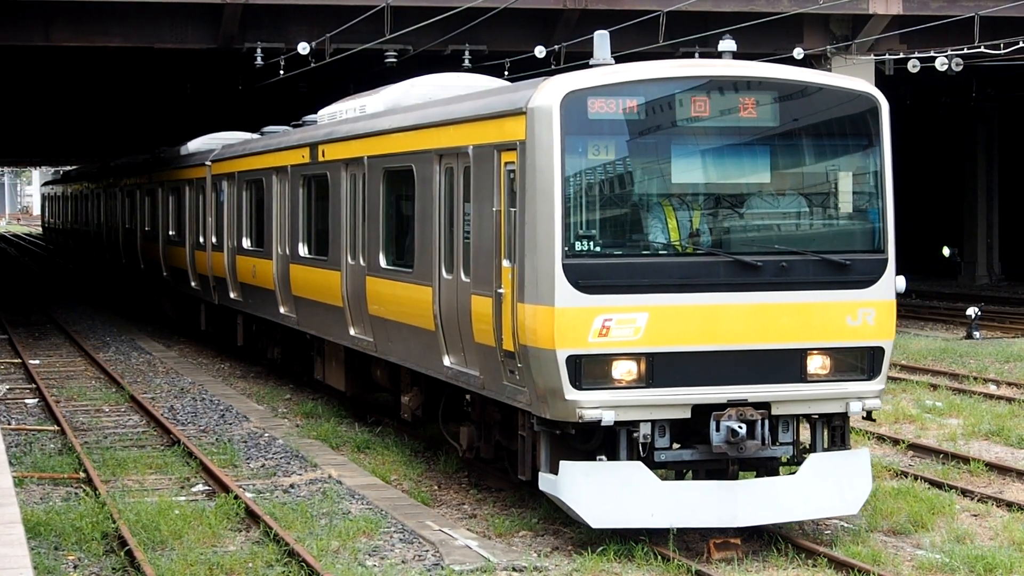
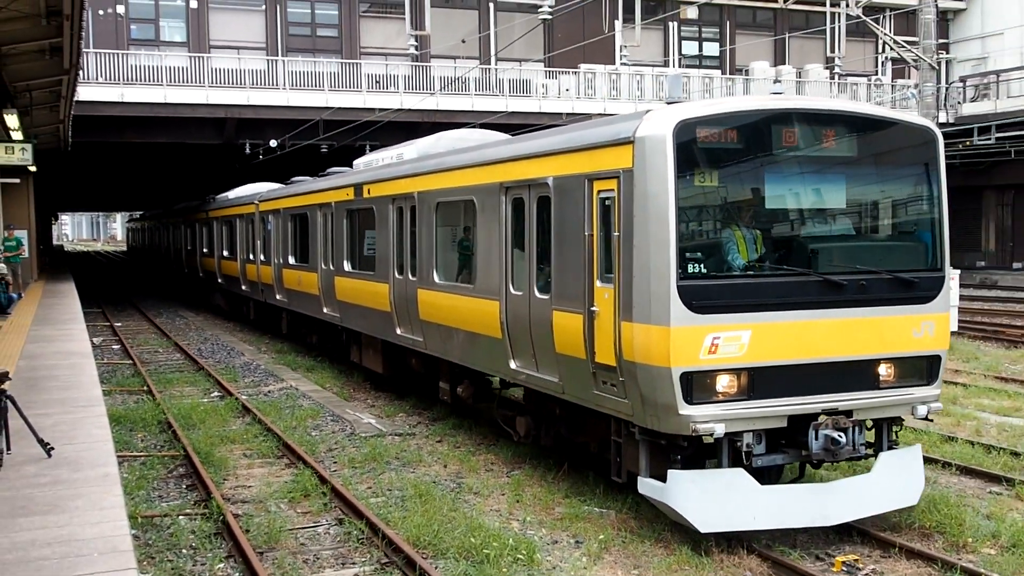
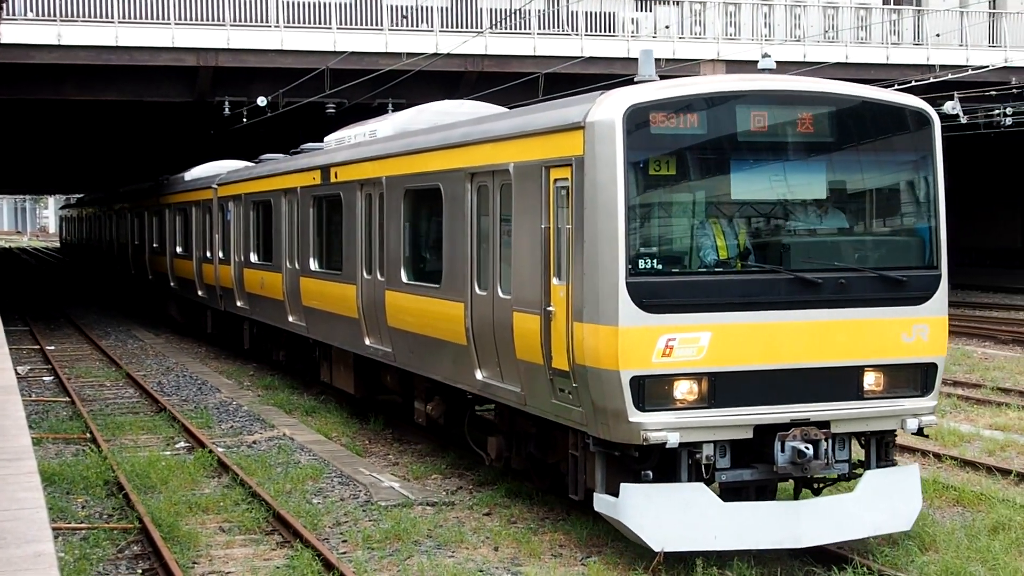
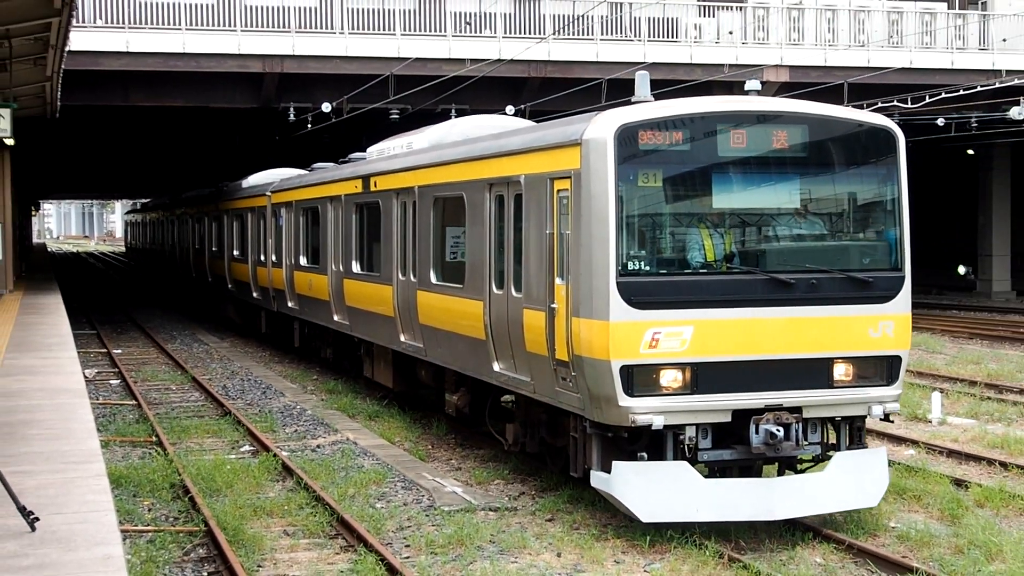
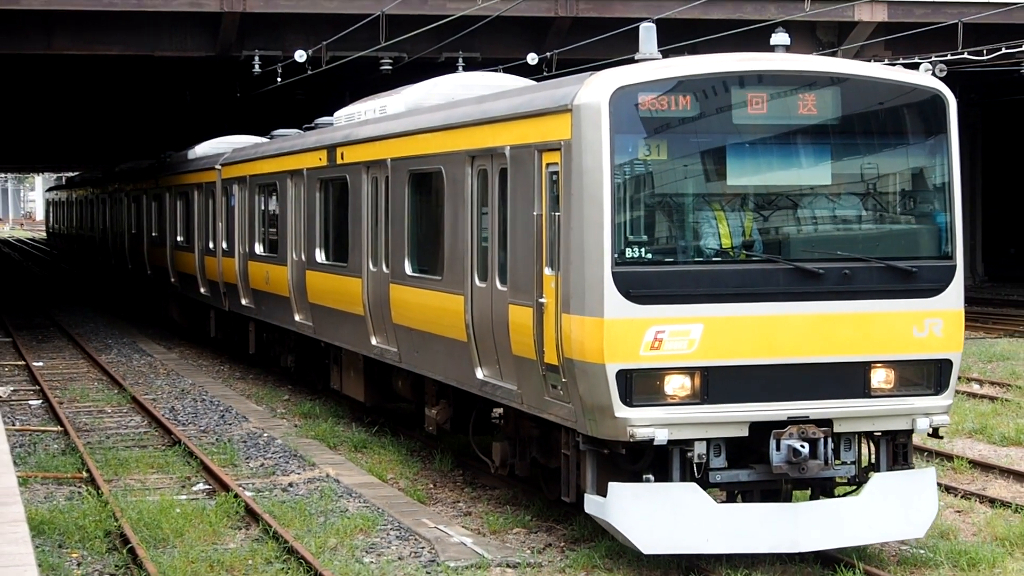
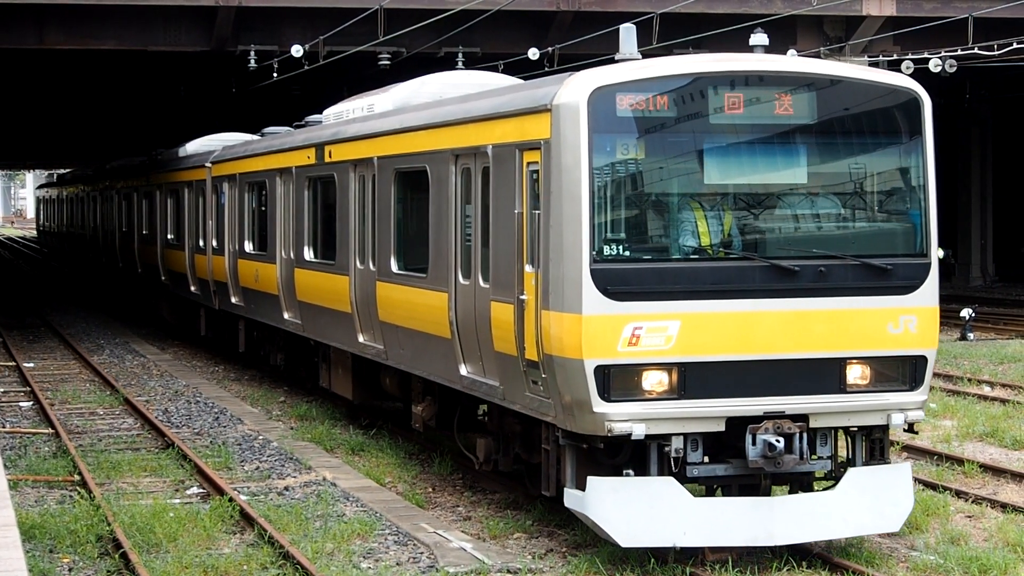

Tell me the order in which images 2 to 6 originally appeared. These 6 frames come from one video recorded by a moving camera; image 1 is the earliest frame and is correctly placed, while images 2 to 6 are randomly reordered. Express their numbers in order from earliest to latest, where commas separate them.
6, 5, 4, 3, 2
